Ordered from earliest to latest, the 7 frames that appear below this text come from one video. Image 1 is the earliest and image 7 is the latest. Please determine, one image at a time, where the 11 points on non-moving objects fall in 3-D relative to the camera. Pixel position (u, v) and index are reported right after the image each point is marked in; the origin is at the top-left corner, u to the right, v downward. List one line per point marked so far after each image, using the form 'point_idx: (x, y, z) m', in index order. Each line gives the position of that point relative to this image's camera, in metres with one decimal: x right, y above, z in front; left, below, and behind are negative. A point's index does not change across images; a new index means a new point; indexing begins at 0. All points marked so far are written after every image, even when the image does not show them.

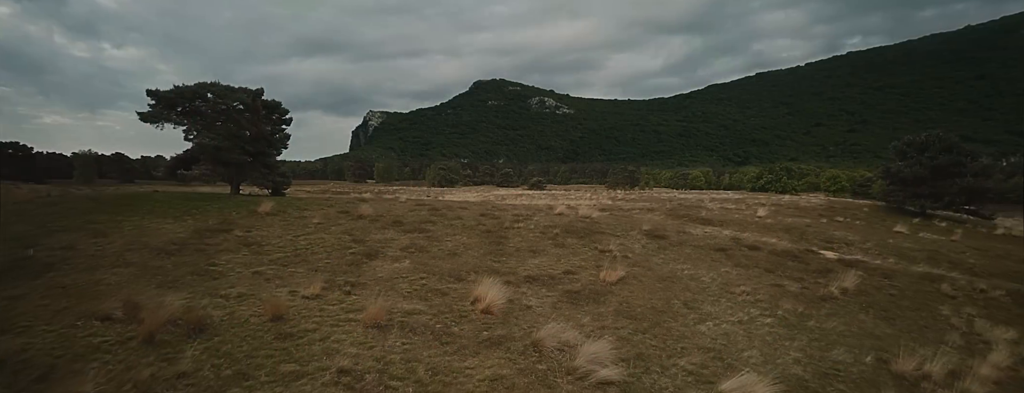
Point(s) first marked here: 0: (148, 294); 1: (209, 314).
0: (-7.0, -1.9, +9.5) m
1: (-4.9, -1.9, +8.0) m
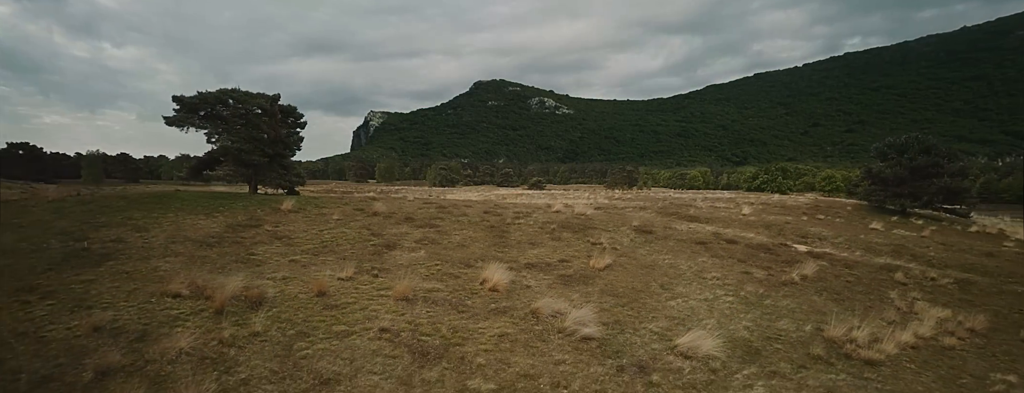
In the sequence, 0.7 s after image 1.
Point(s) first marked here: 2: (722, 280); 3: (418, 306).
0: (-7.0, -1.8, +11.1) m
1: (-4.8, -1.9, +9.7) m
2: (+5.3, -2.1, +12.5) m
3: (-1.7, -2.0, +8.8) m
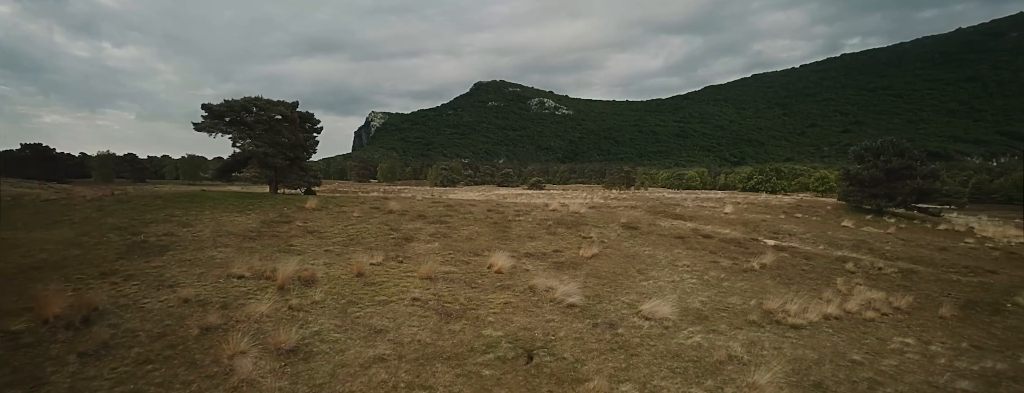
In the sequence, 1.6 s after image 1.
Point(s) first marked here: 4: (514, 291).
0: (-6.9, -1.8, +13.4) m
1: (-4.8, -1.9, +11.9) m
2: (+5.4, -2.1, +14.7) m
3: (-1.7, -2.0, +11.1) m
4: (0.0, -2.1, +10.6) m
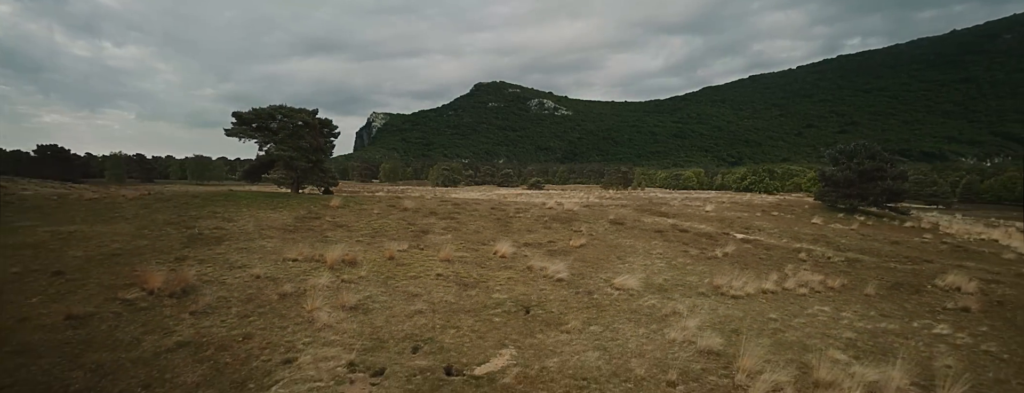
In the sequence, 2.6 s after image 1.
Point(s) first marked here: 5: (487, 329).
0: (-6.9, -1.8, +16.2) m
1: (-4.7, -1.8, +14.8) m
2: (+5.4, -2.1, +17.6) m
3: (-1.6, -1.9, +14.0) m
4: (+0.1, -2.0, +13.5) m
5: (-0.5, -2.6, +9.7) m
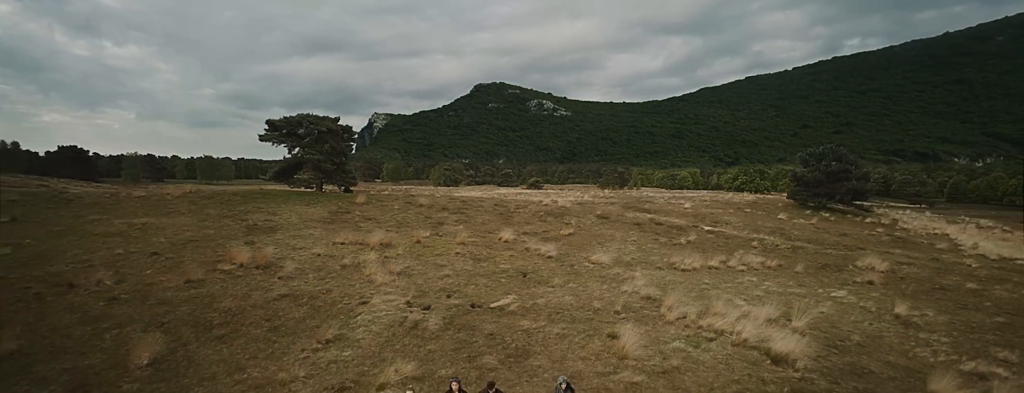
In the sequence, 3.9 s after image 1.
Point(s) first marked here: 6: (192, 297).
0: (-6.8, -1.7, +20.3) m
1: (-4.7, -1.7, +18.9) m
2: (+5.5, -2.0, +21.7) m
3: (-1.5, -1.8, +18.0) m
4: (+0.1, -1.9, +17.6) m
5: (-0.4, -2.5, +13.7) m
6: (-9.3, -2.9, +14.3) m
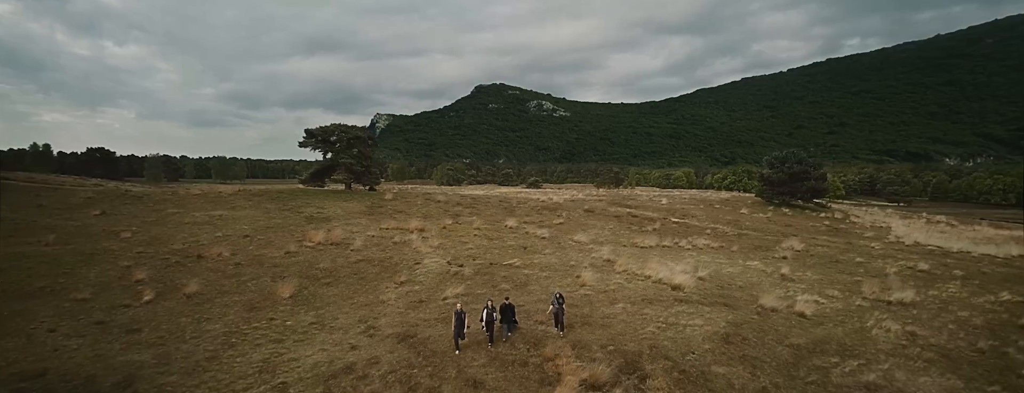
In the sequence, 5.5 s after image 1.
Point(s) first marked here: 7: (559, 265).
0: (-6.6, -1.5, +26.6) m
1: (-4.5, -1.6, +25.2) m
2: (+5.7, -1.8, +28.0) m
3: (-1.4, -1.7, +24.3) m
4: (+0.3, -1.8, +23.8) m
5: (-0.2, -2.3, +20.0) m
6: (-9.1, -2.7, +20.5) m
7: (+1.7, -2.5, +17.8) m
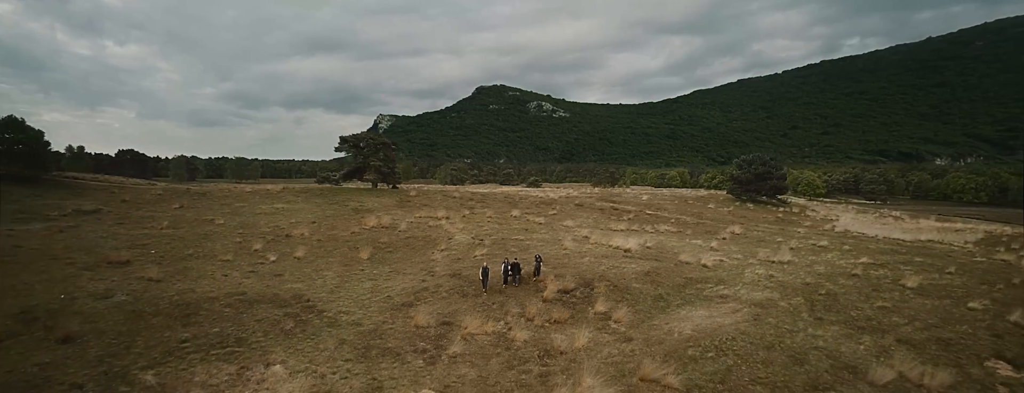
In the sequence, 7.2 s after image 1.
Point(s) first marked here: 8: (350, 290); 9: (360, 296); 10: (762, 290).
0: (-6.3, -1.2, +34.6) m
1: (-4.2, -1.3, +33.2) m
2: (+6.0, -1.5, +36.0) m
3: (-1.0, -1.3, +32.4) m
4: (+0.6, -1.4, +31.9) m
5: (+0.1, -2.0, +28.1) m
6: (-8.8, -2.4, +28.6) m
7: (+2.1, -2.2, +25.8) m
8: (-6.6, -3.8, +19.9) m
9: (-6.0, -3.9, +19.1) m
10: (+9.9, -3.8, +19.3) m
